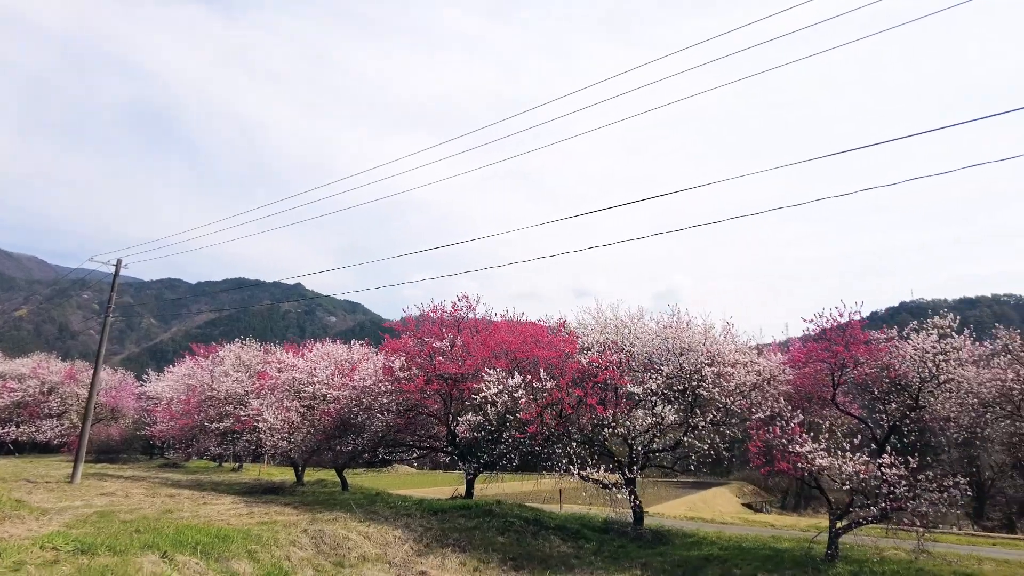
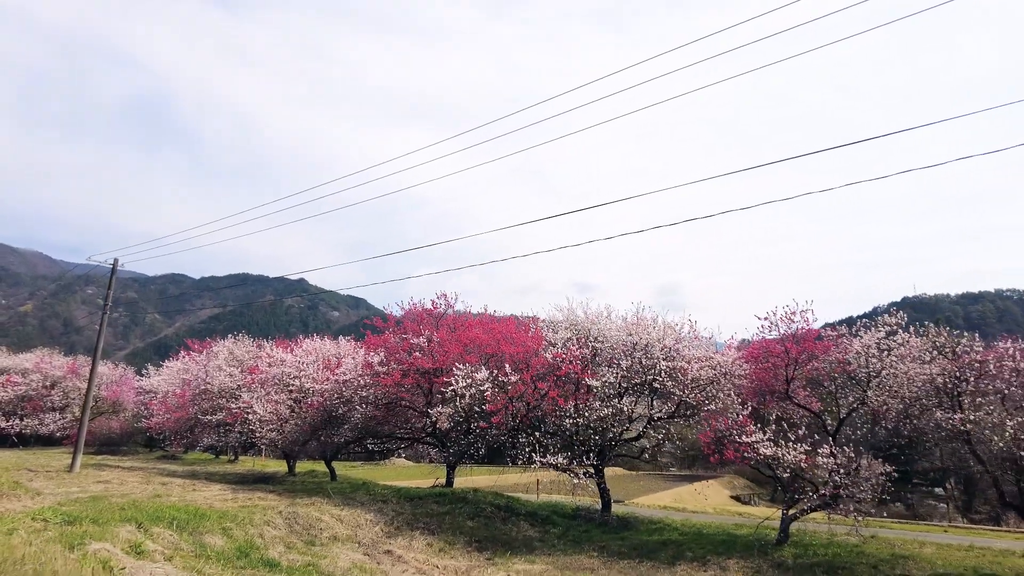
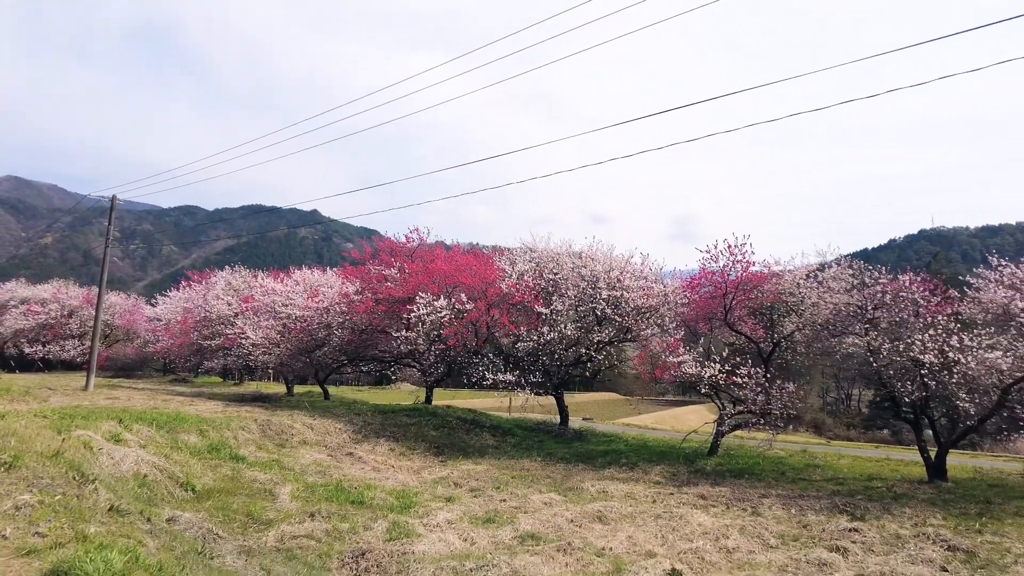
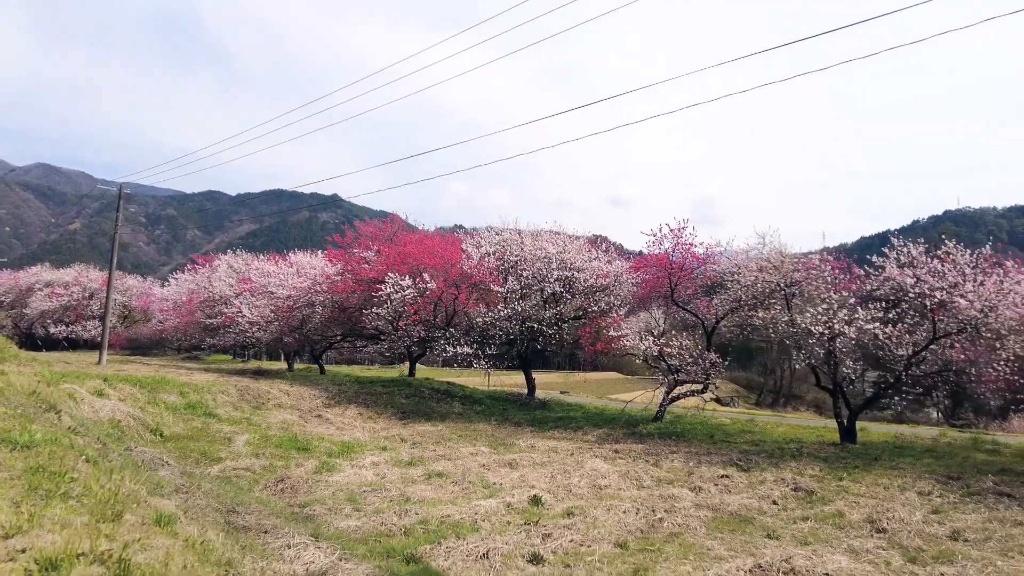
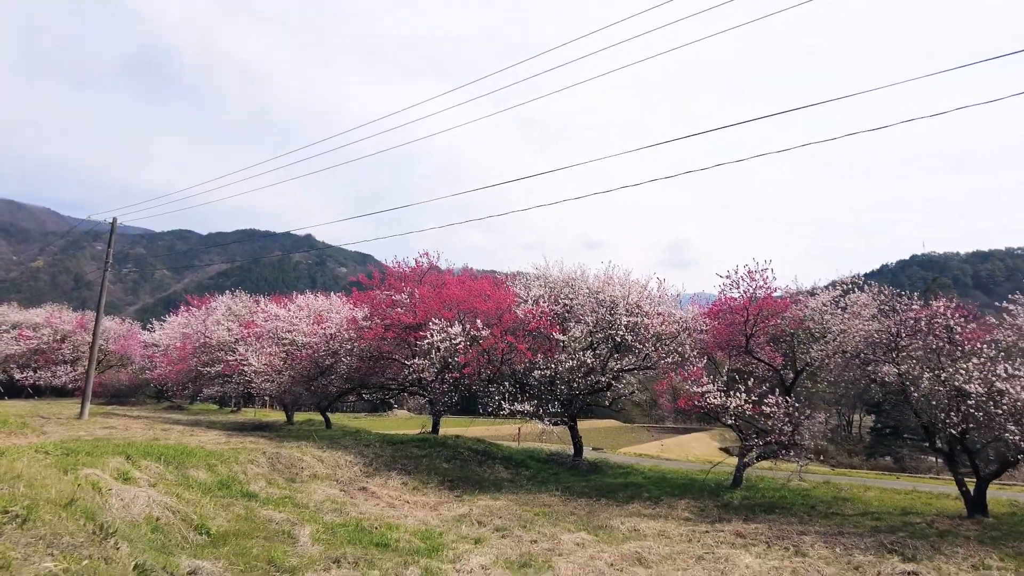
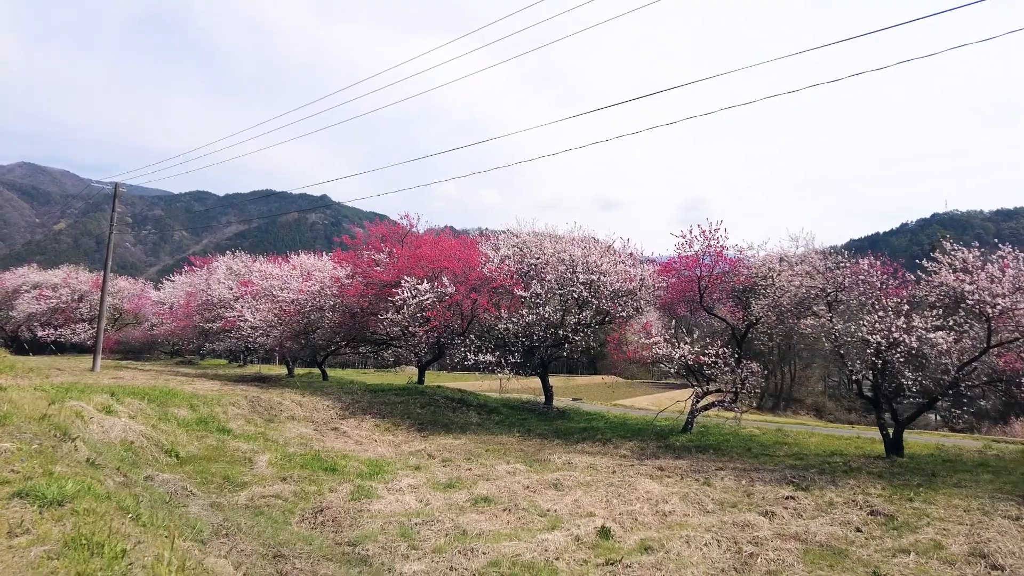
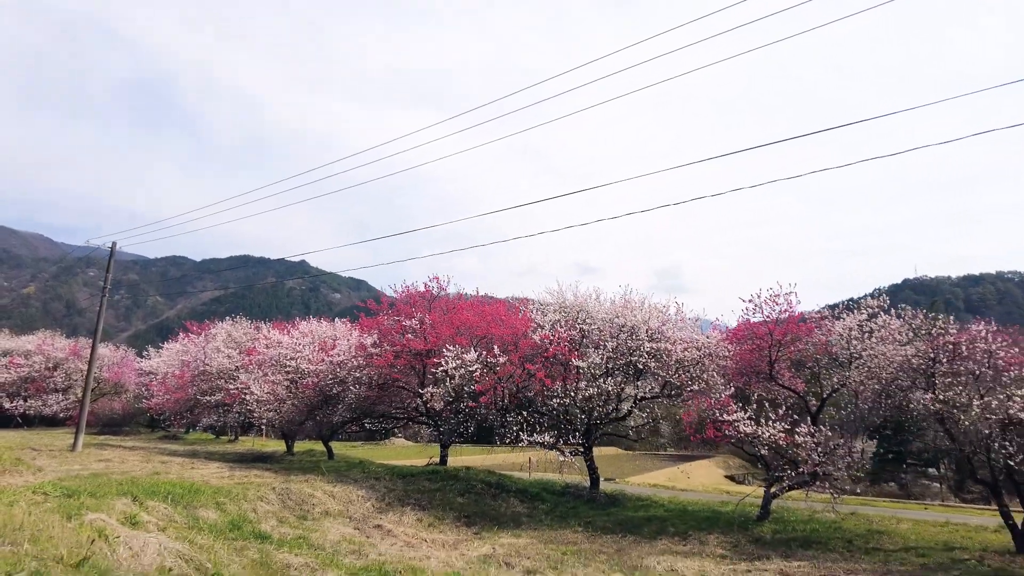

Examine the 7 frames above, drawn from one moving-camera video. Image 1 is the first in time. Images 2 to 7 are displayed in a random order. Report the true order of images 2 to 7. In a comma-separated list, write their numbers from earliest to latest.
2, 7, 5, 3, 6, 4
